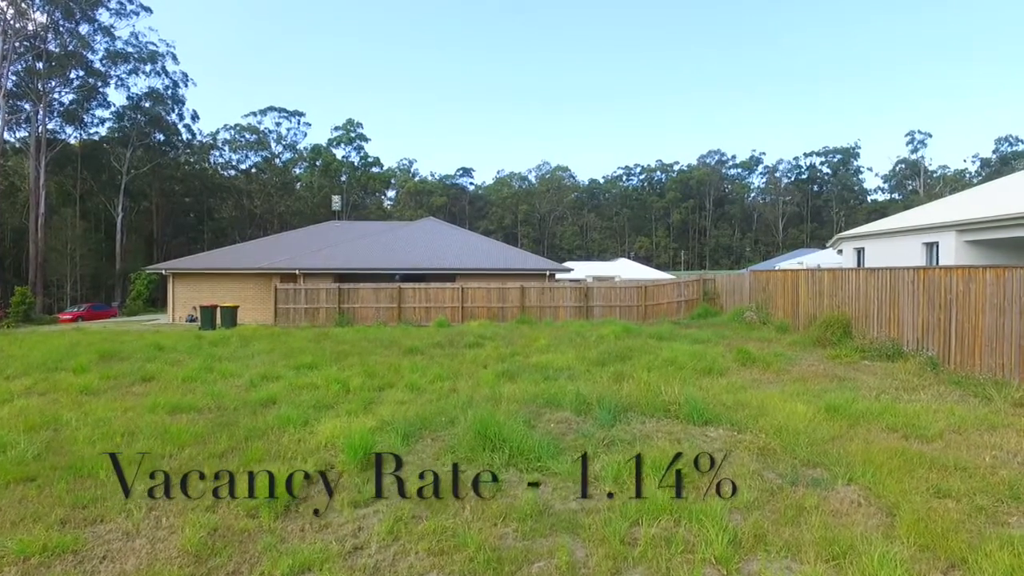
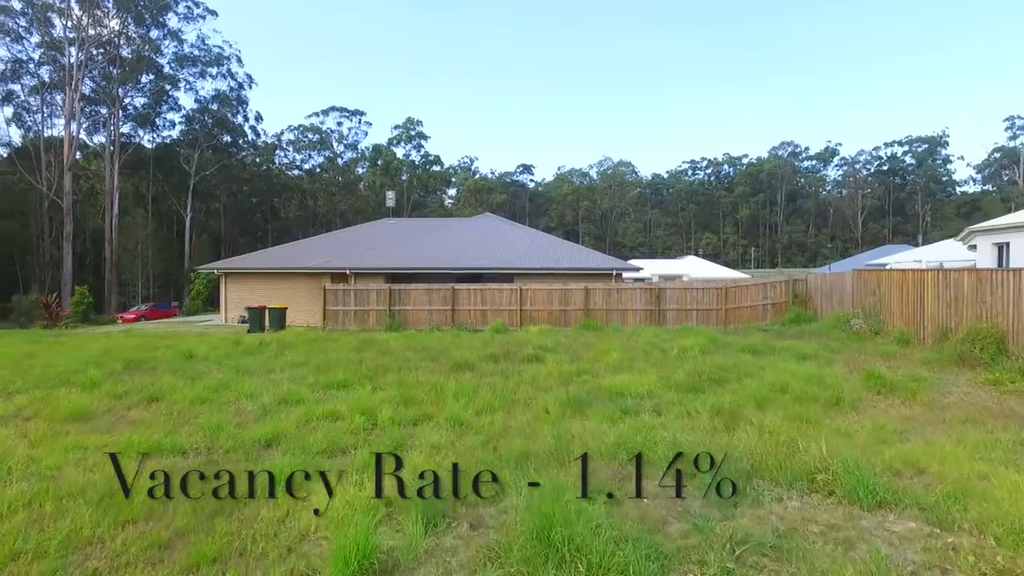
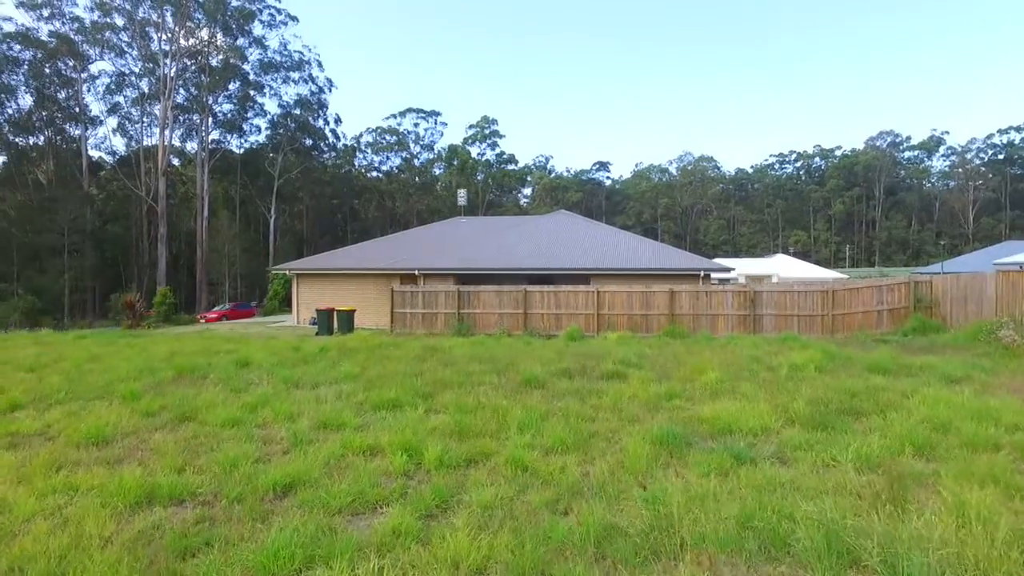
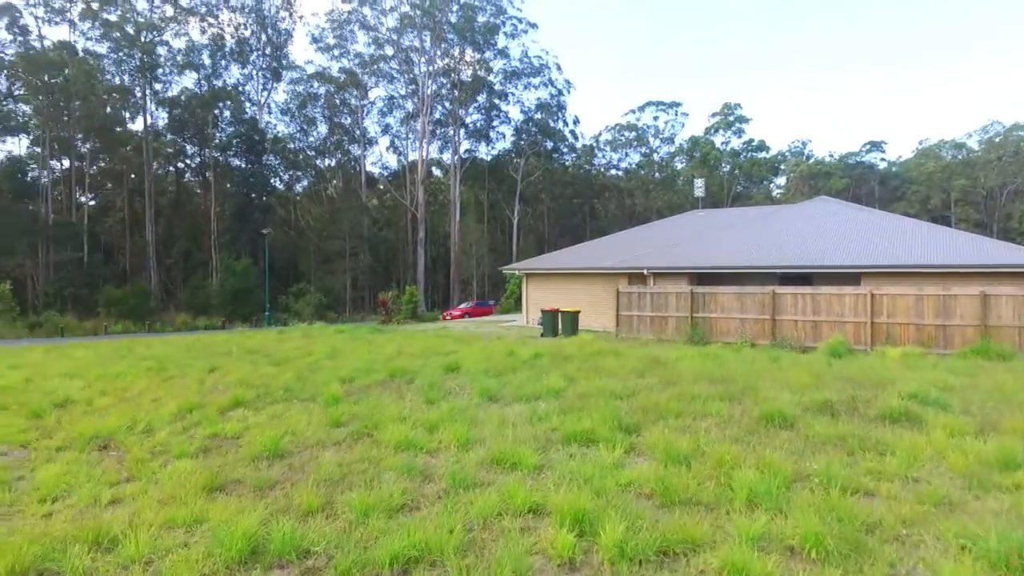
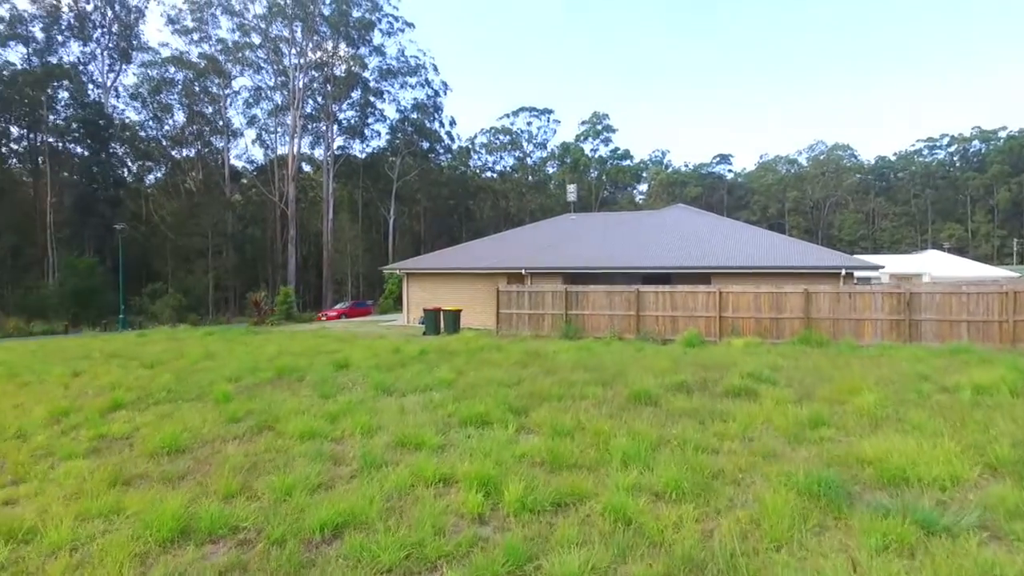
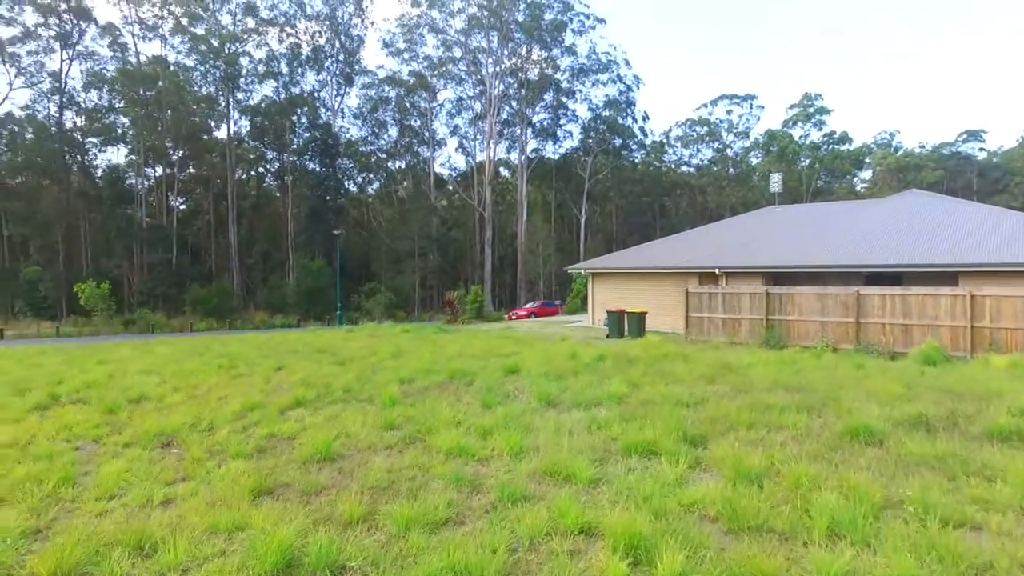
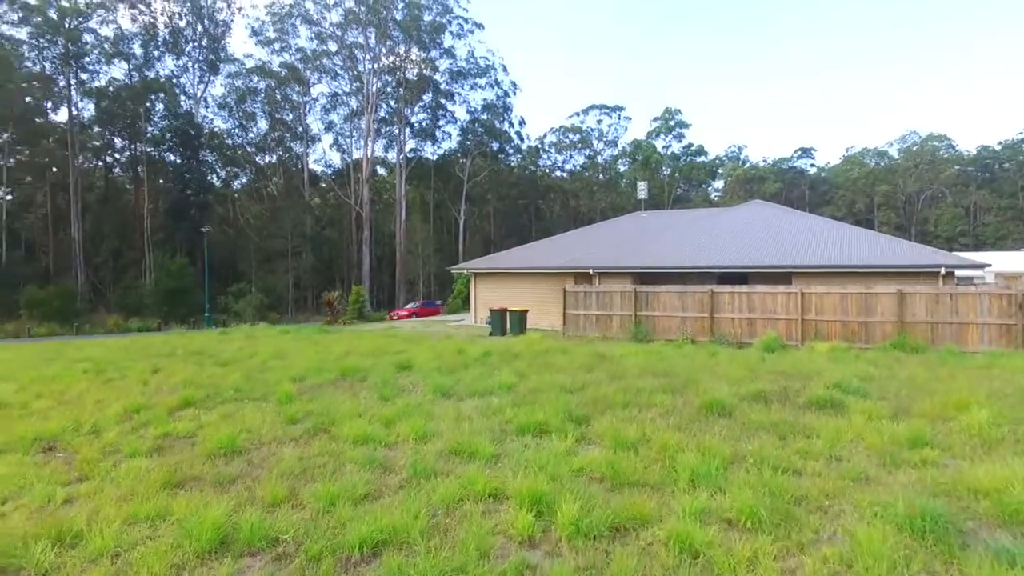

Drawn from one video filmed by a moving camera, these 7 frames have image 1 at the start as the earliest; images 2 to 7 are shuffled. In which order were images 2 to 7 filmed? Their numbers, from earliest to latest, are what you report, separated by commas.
2, 3, 5, 7, 4, 6
